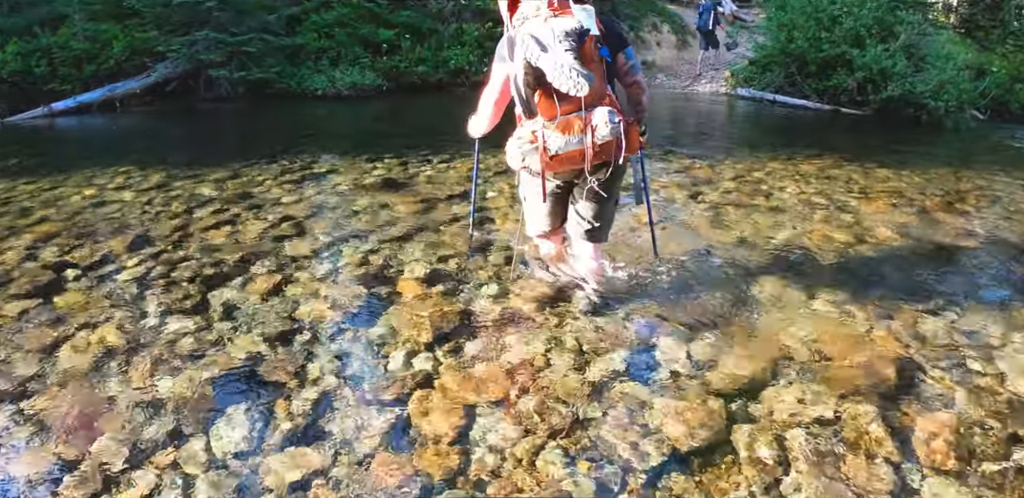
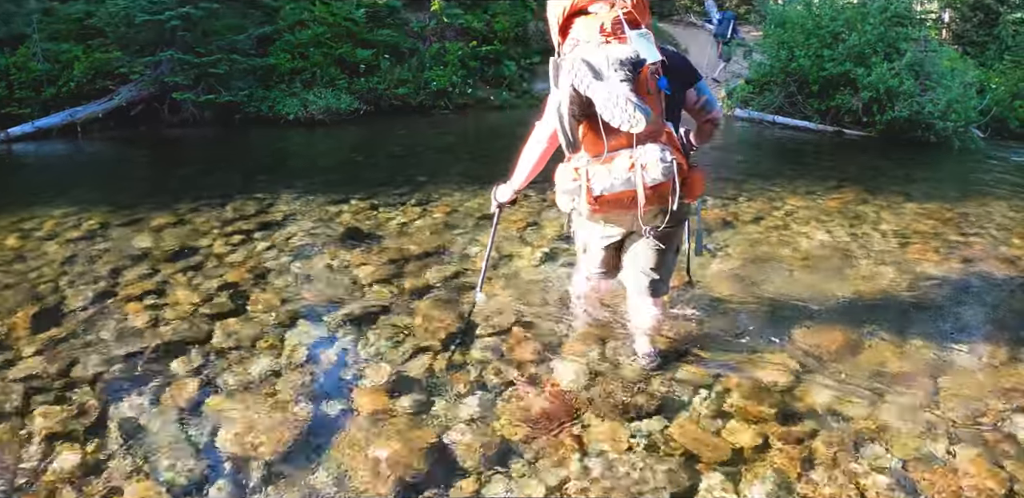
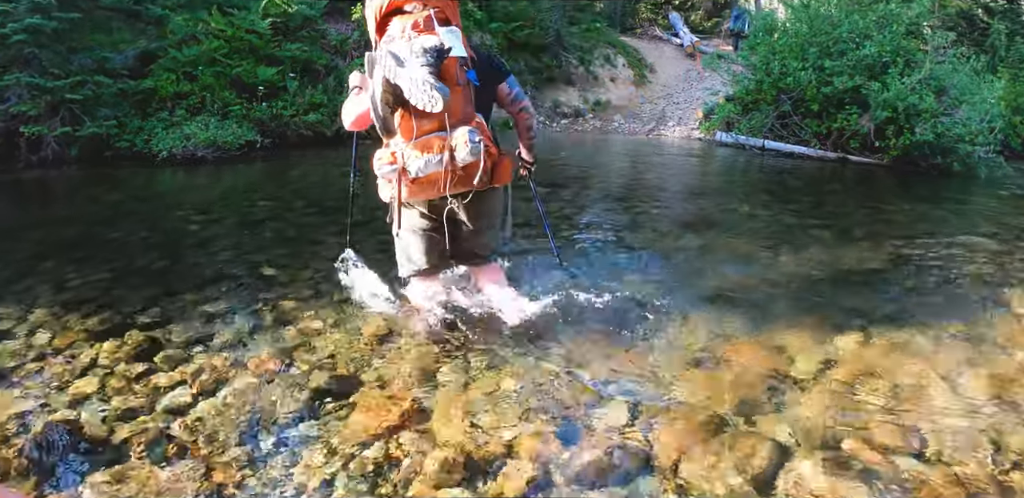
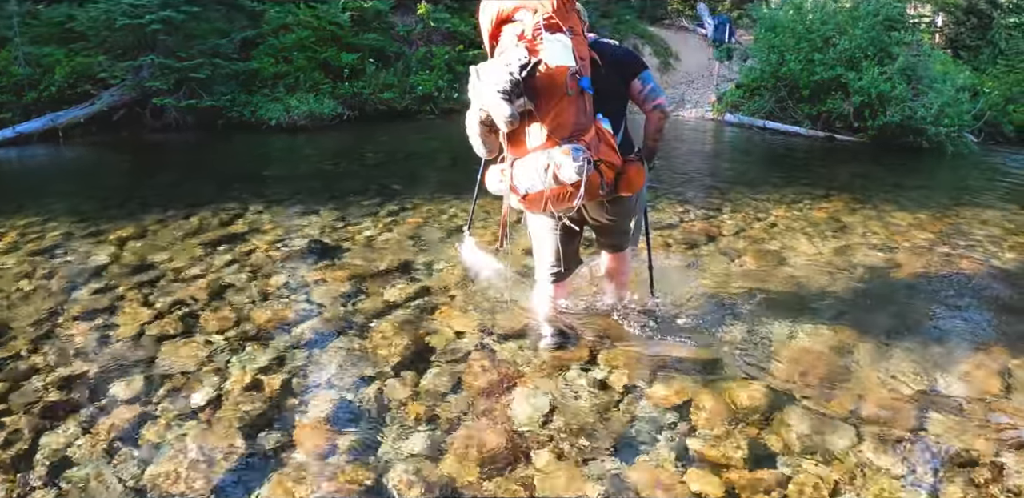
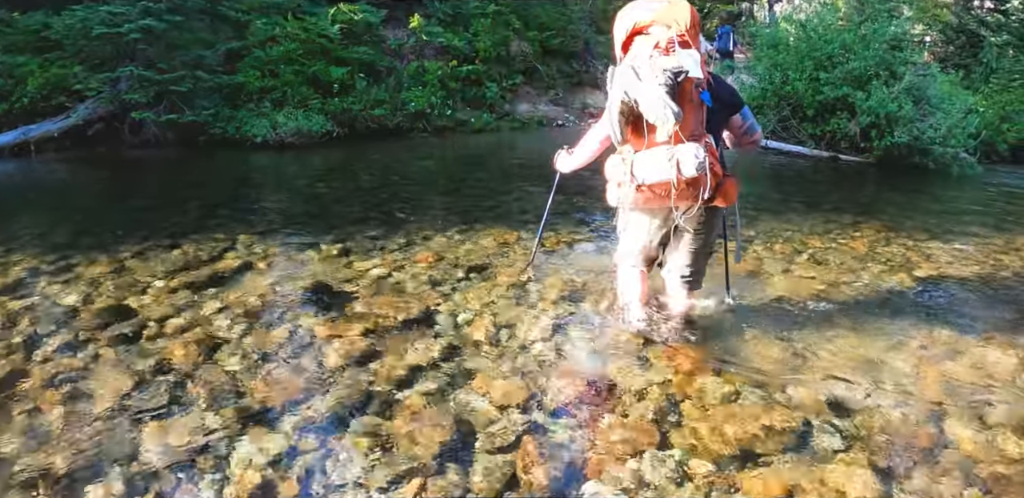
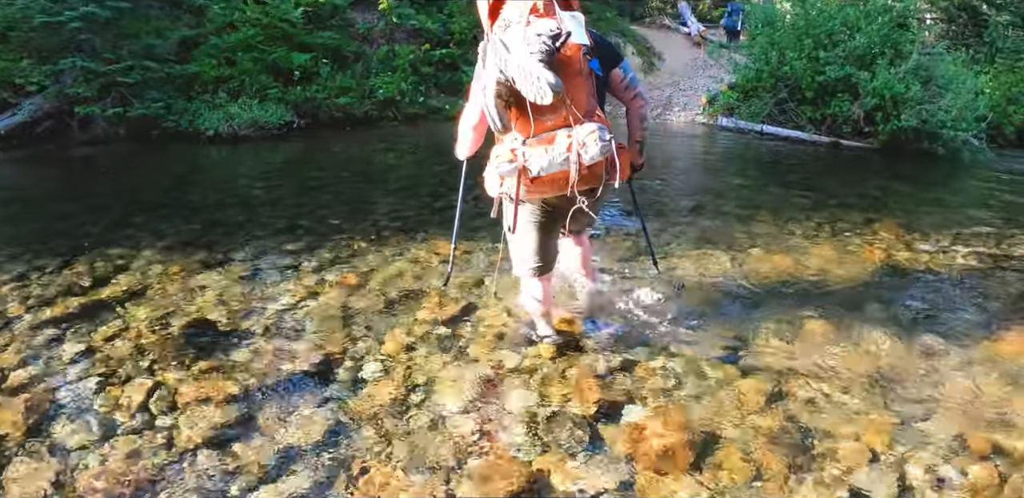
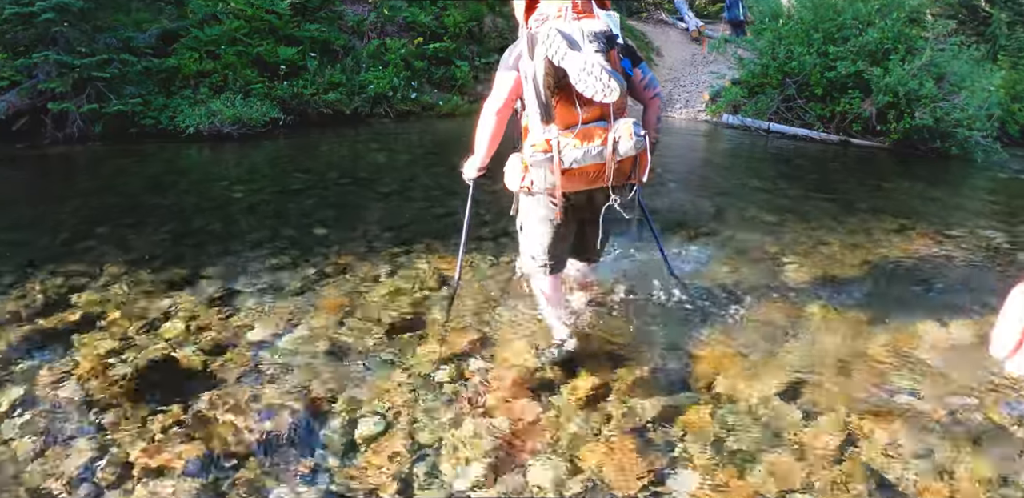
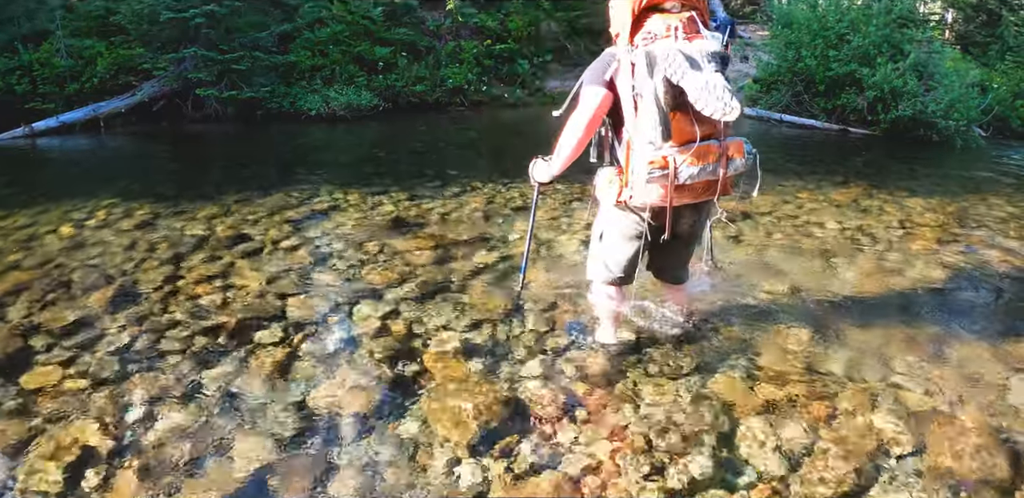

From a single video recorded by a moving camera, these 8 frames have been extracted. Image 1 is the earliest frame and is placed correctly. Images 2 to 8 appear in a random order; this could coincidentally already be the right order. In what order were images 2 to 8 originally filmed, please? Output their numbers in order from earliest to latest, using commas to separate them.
8, 2, 4, 5, 6, 7, 3
